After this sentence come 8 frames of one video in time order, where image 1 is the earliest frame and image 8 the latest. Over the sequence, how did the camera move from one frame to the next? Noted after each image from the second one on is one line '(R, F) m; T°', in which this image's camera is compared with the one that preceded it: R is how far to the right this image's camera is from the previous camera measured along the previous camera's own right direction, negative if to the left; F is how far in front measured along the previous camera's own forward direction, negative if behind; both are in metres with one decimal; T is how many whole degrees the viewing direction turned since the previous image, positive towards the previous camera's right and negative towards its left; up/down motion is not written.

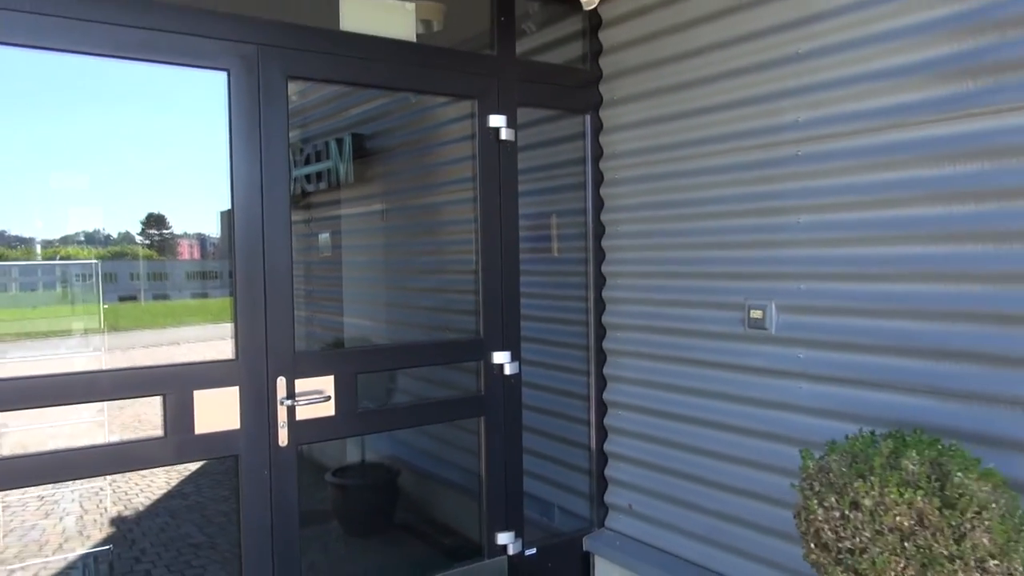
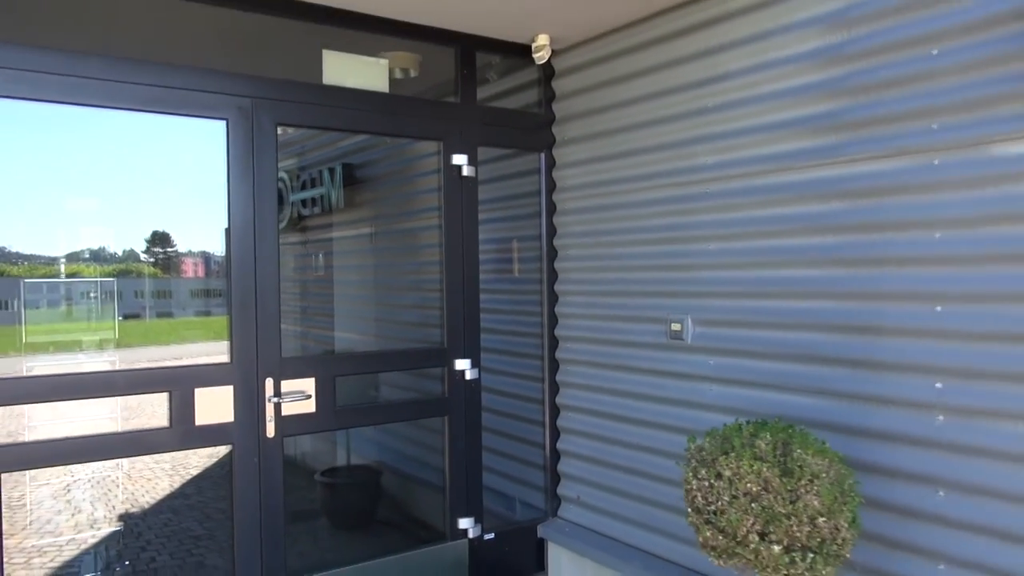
(+0.2, -0.5) m; 0°
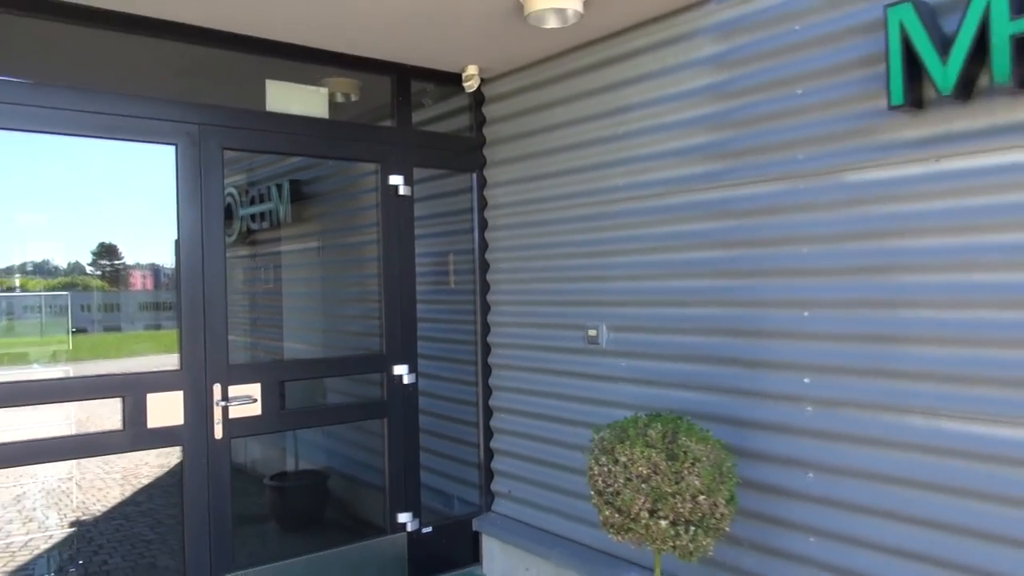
(+0.1, -0.3) m; +3°
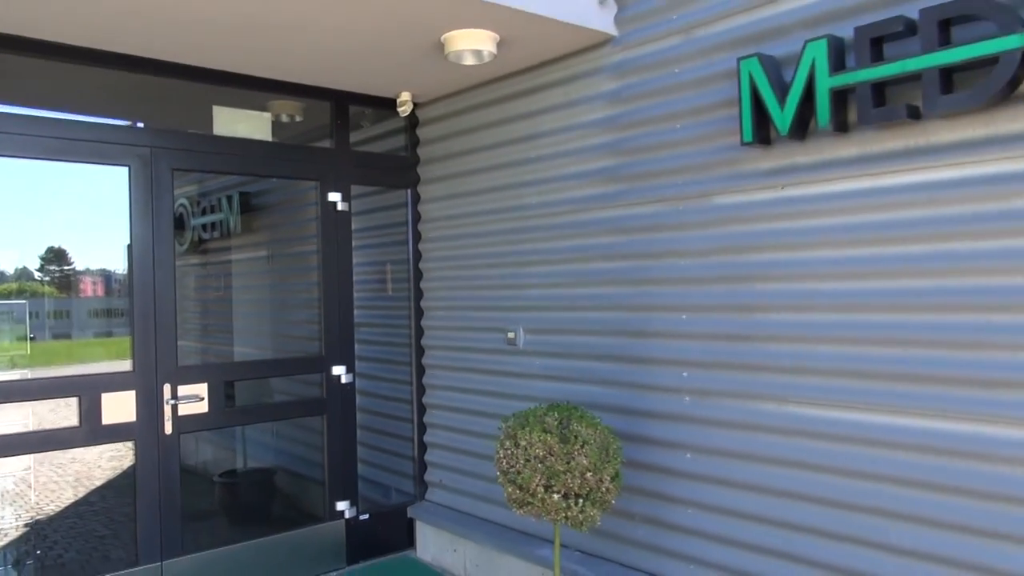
(+0.2, -0.4) m; +3°
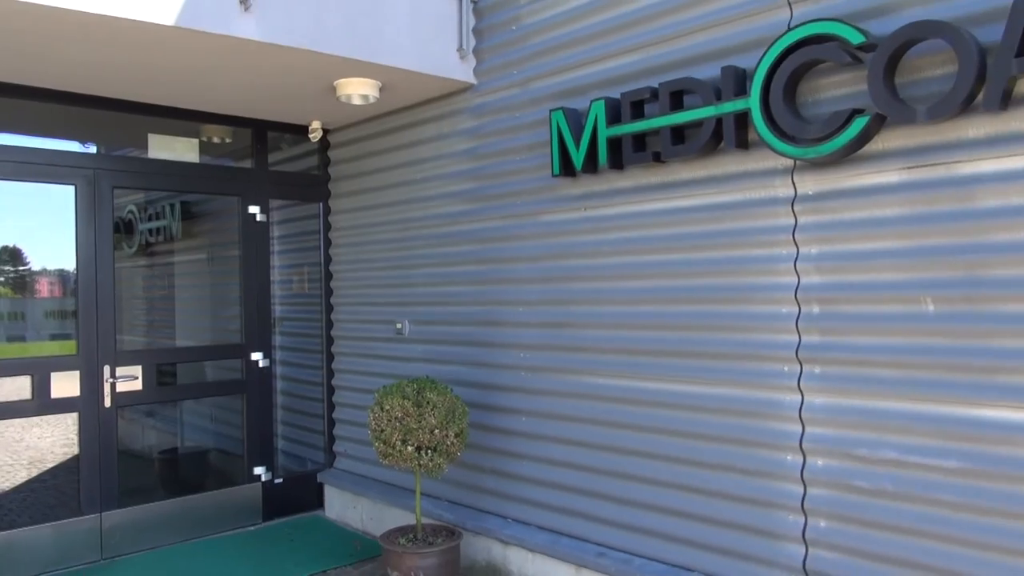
(+0.5, -0.8) m; +2°
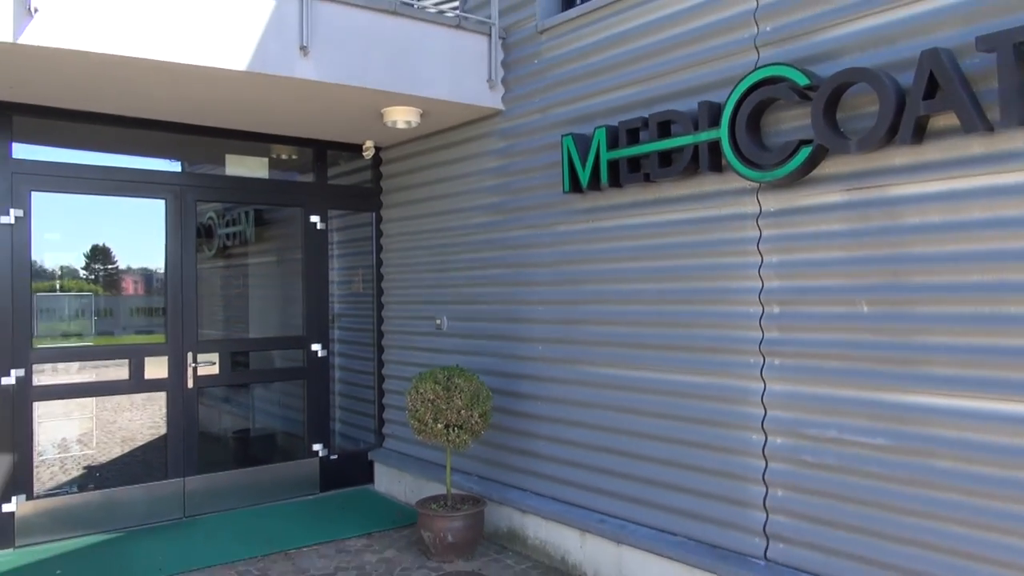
(+0.3, -0.6) m; -5°
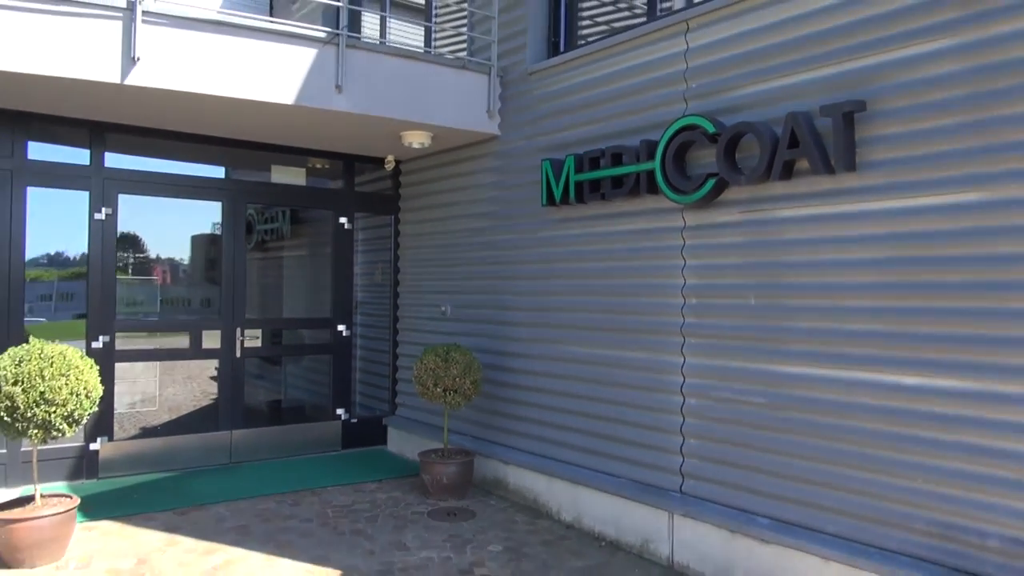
(+0.2, -1.0) m; -2°
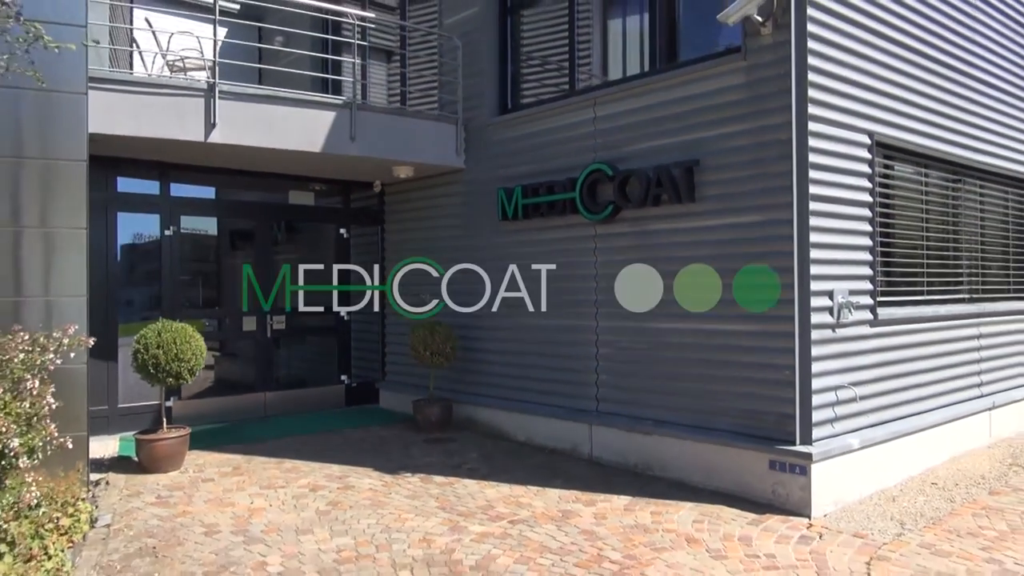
(-0.3, -2.1) m; +4°
